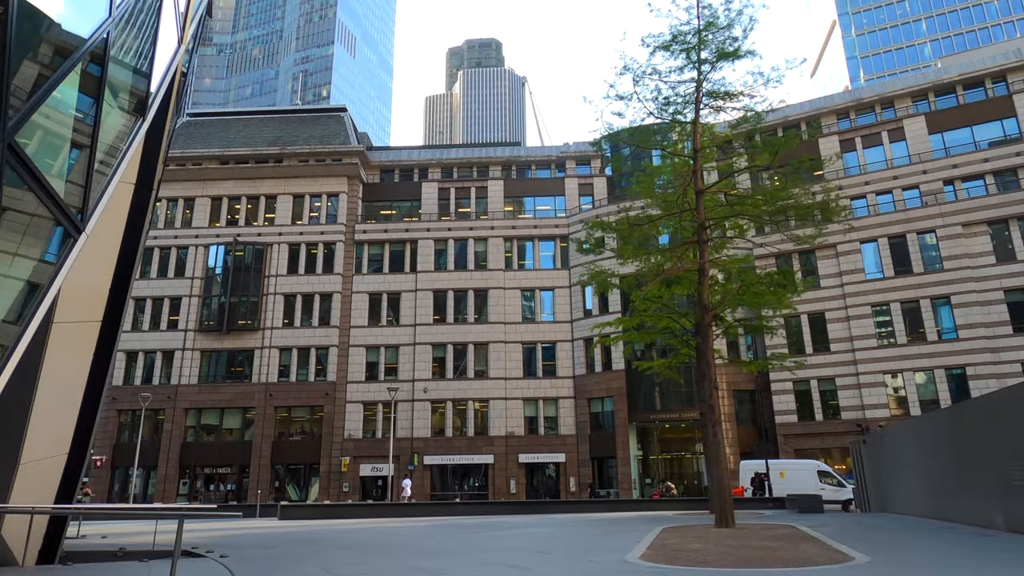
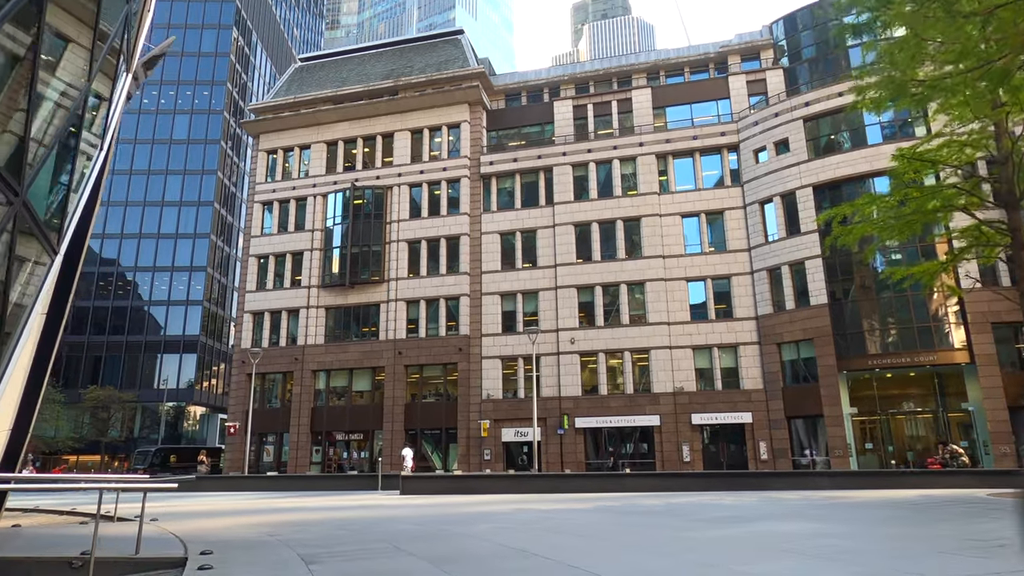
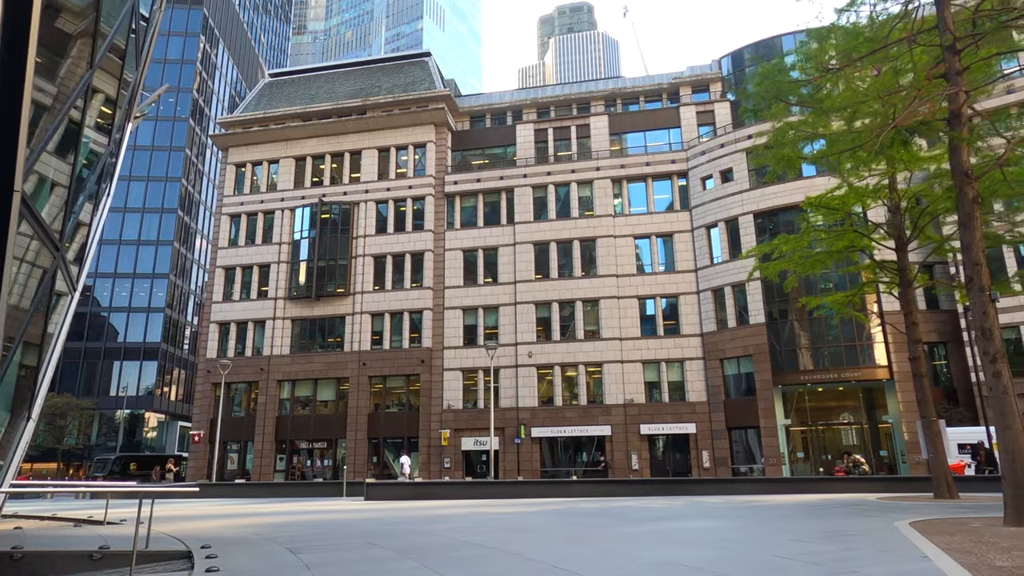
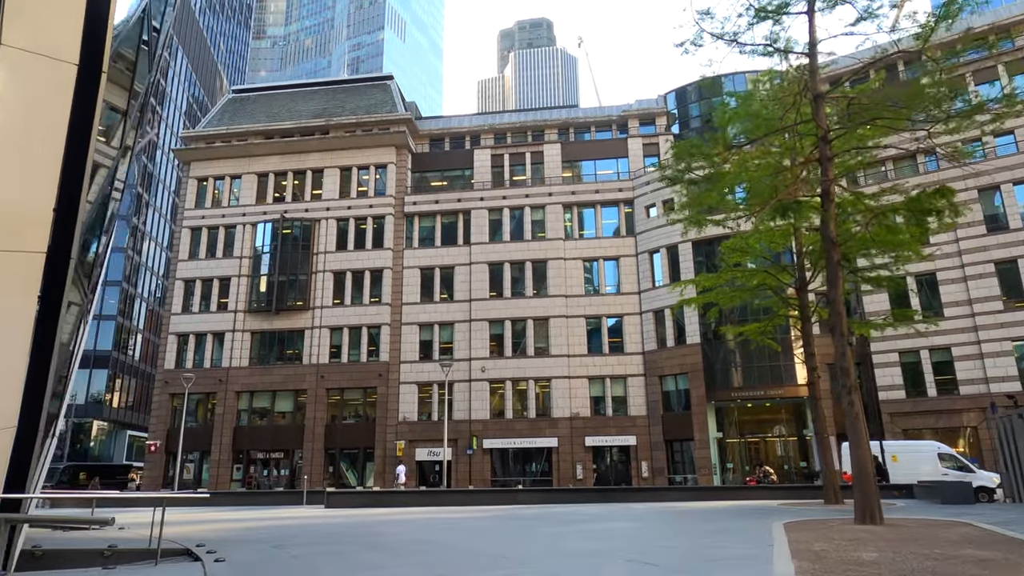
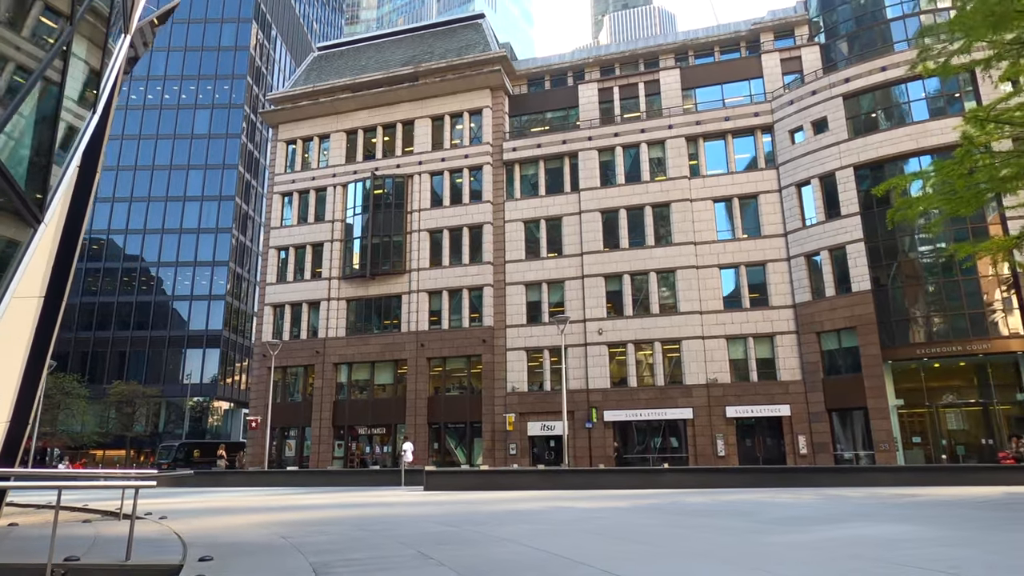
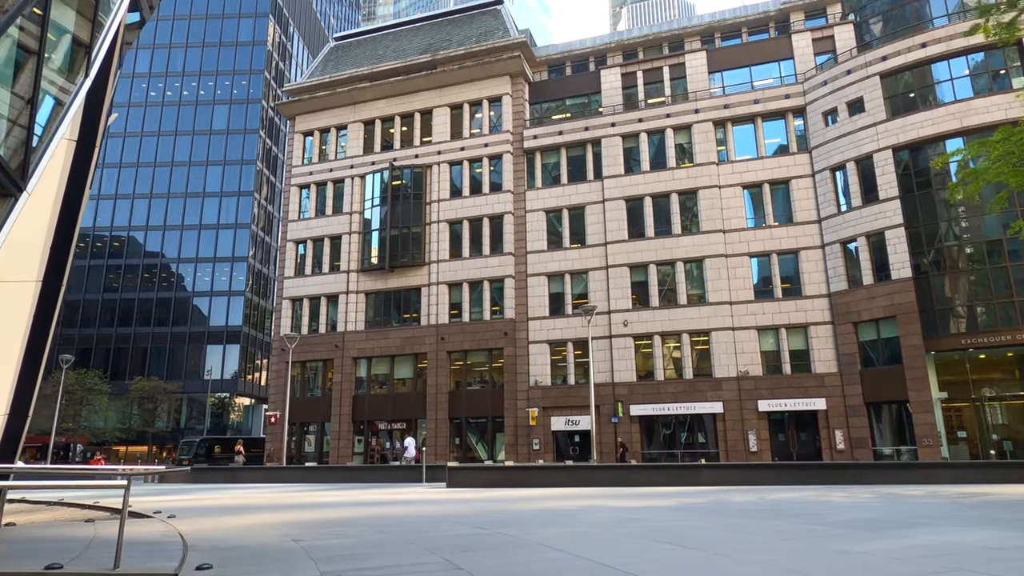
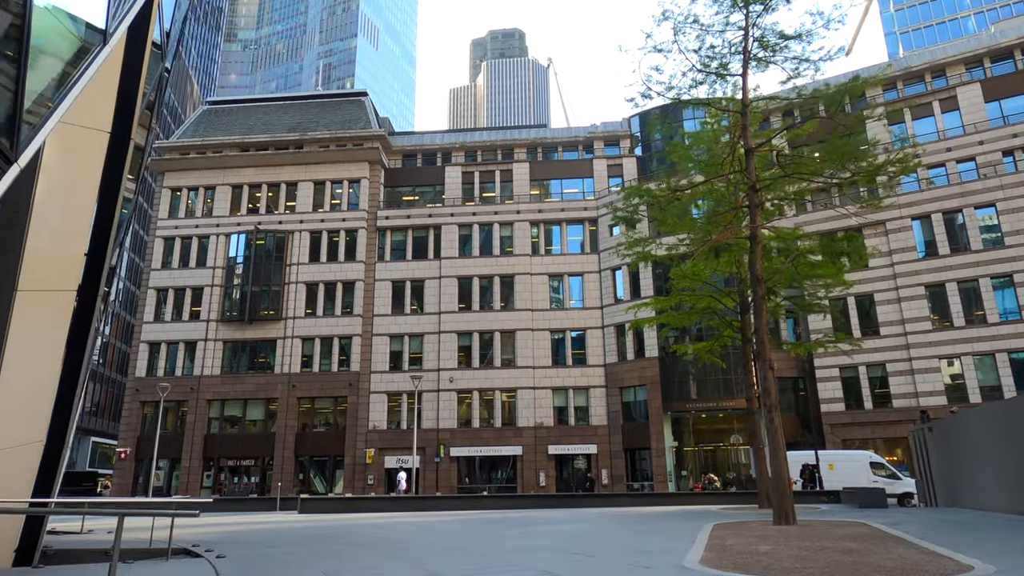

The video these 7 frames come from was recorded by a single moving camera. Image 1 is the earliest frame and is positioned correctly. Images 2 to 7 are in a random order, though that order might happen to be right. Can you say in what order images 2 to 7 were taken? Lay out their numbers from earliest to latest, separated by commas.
7, 4, 3, 2, 5, 6
